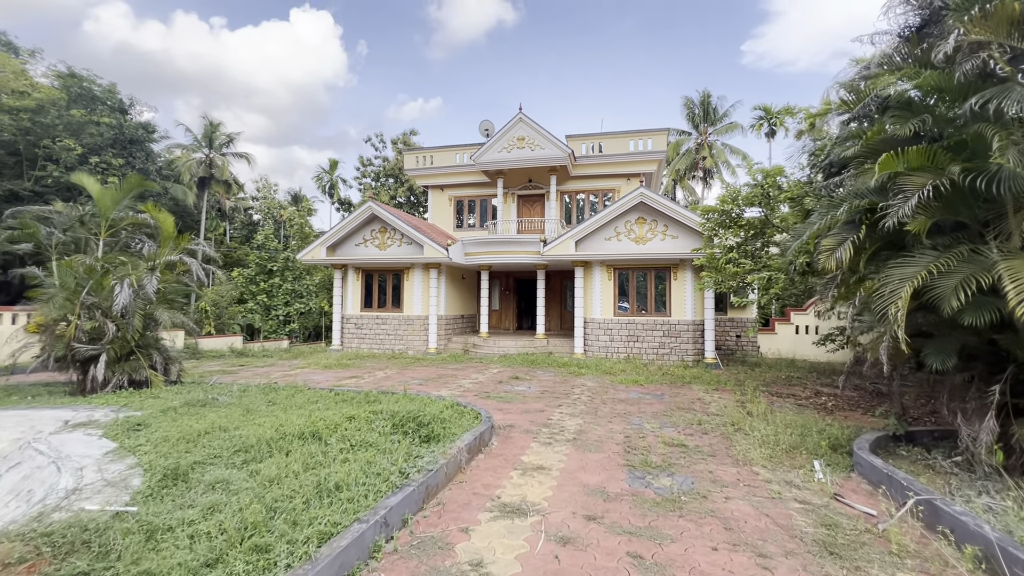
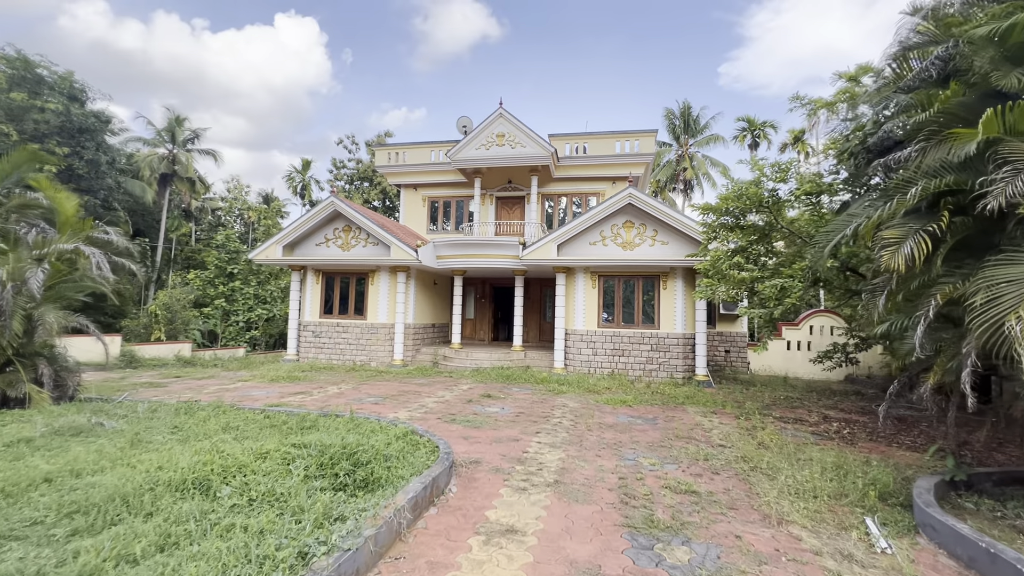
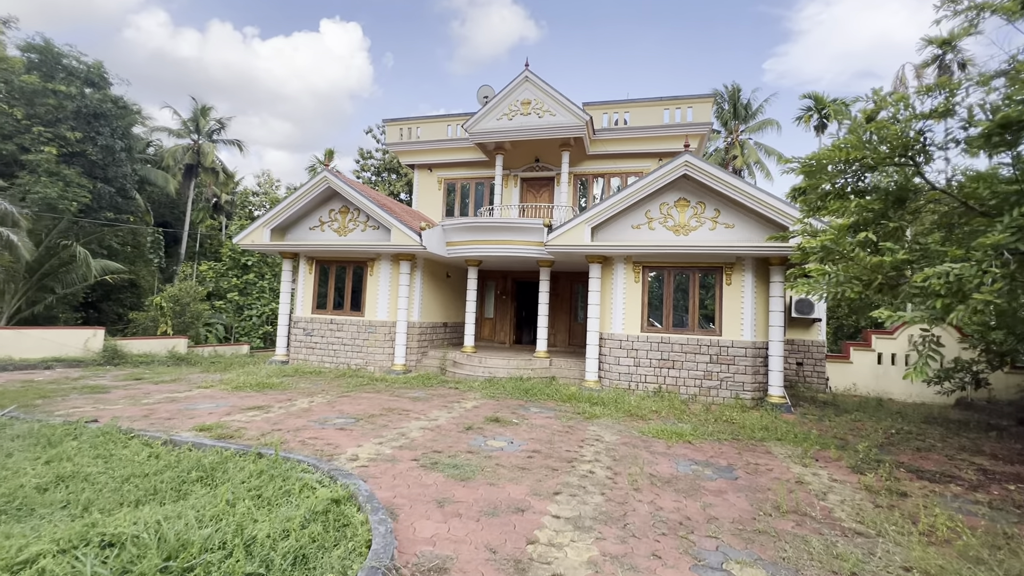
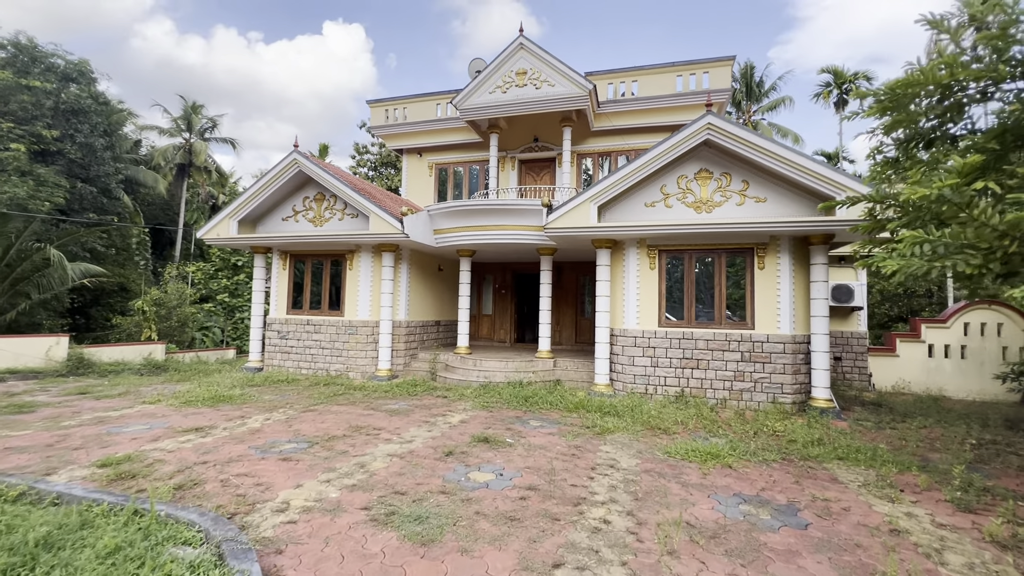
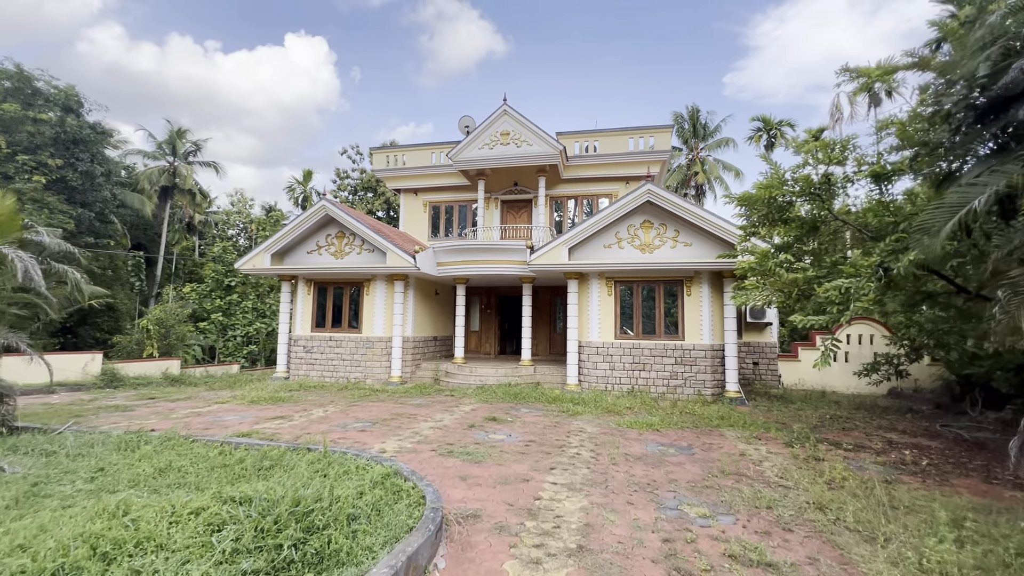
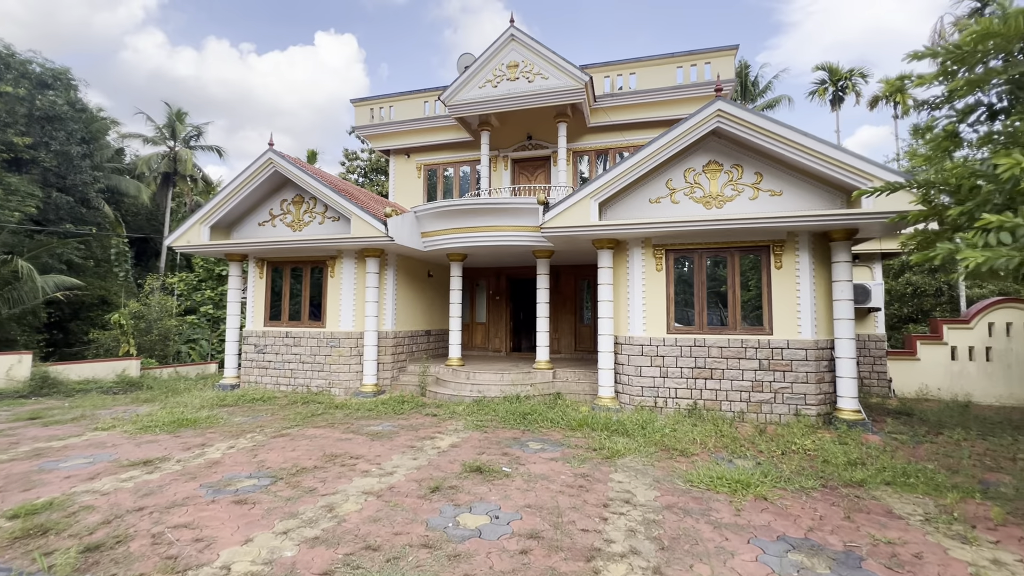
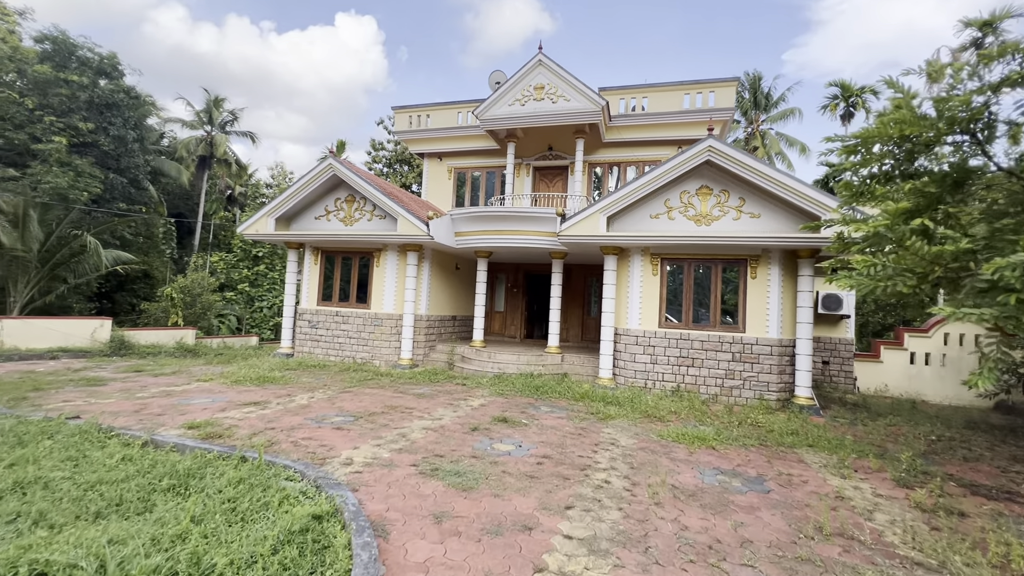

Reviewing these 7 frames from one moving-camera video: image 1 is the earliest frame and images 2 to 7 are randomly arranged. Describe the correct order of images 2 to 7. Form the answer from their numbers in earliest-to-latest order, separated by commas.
2, 5, 3, 7, 4, 6
